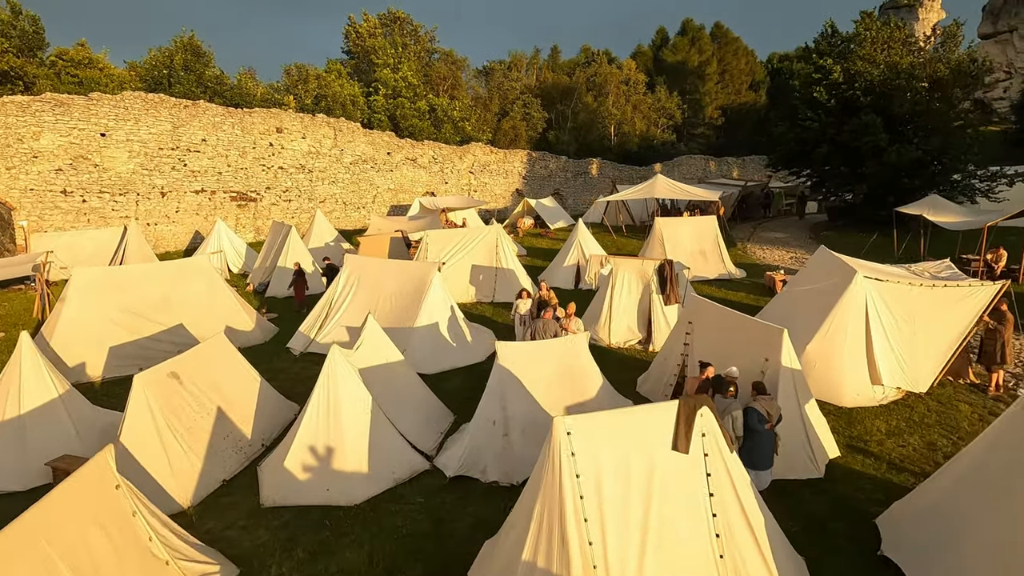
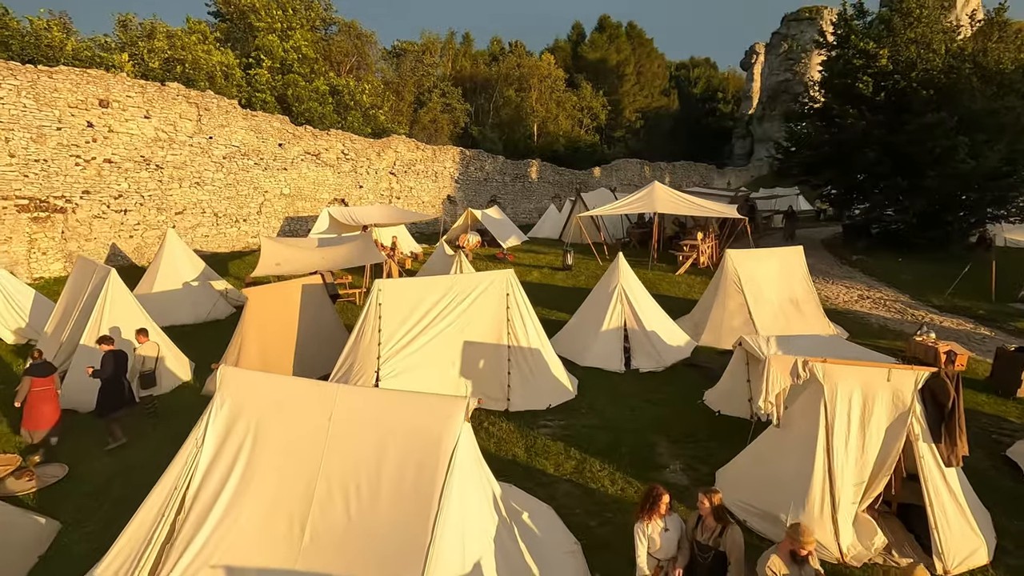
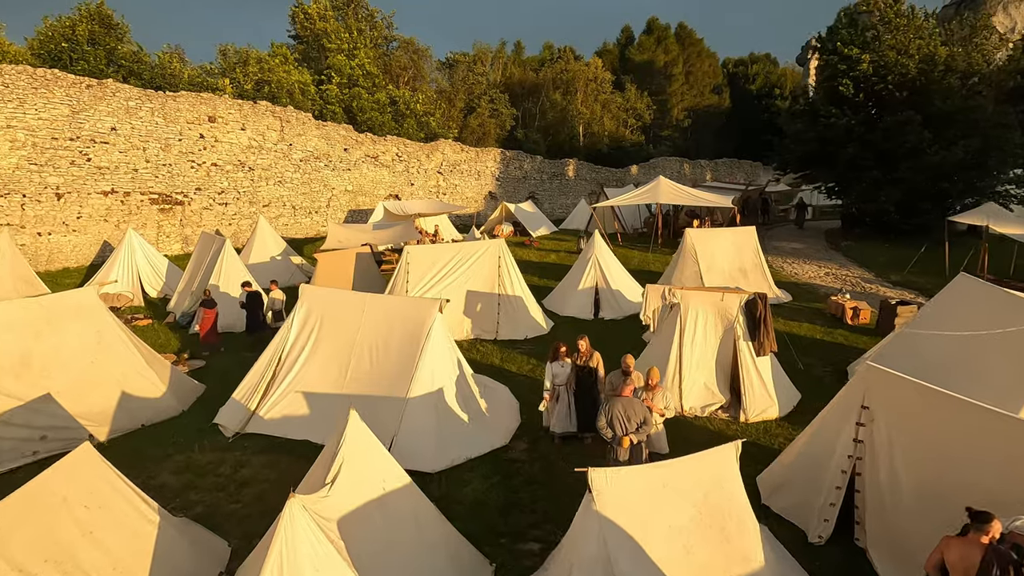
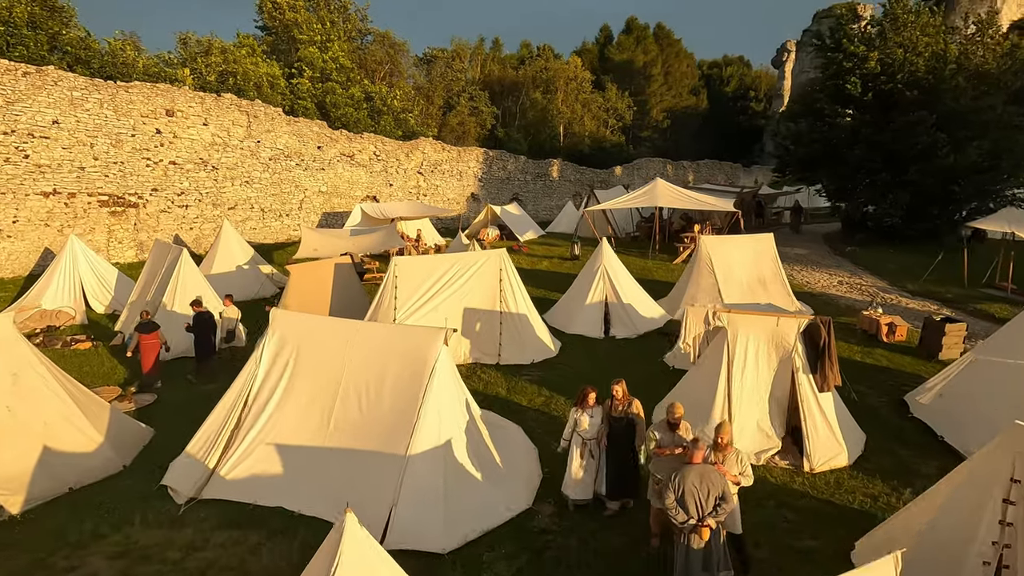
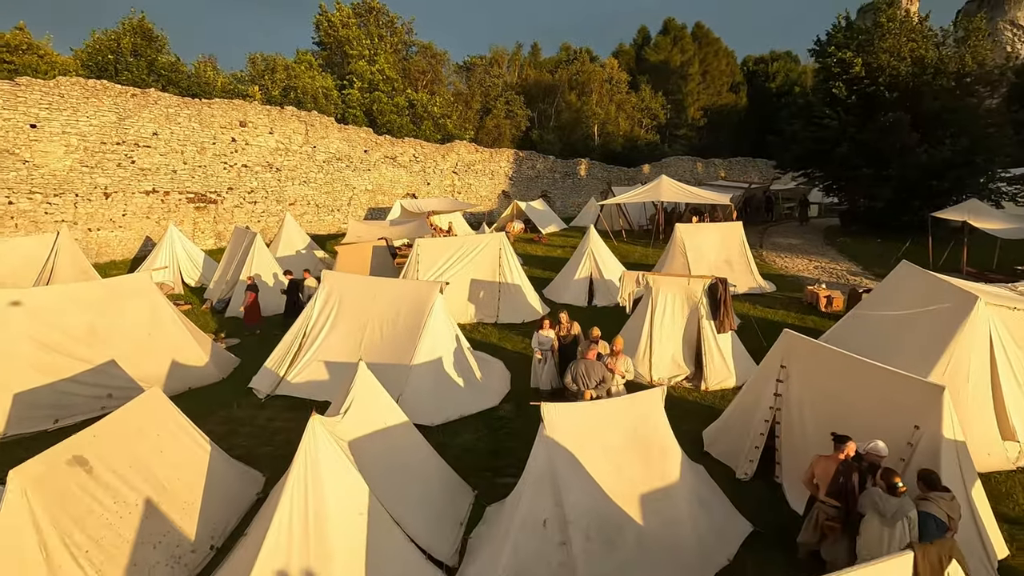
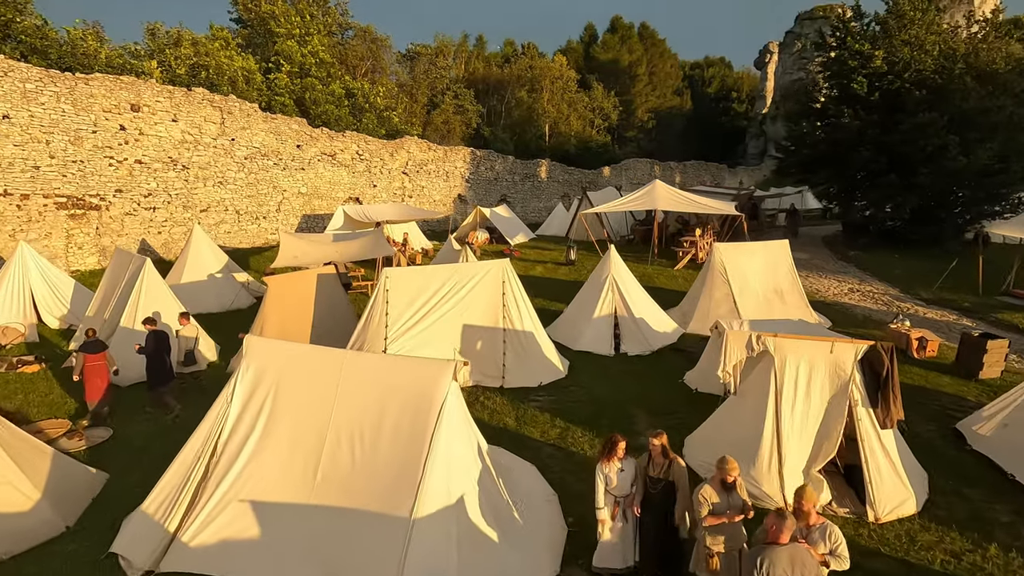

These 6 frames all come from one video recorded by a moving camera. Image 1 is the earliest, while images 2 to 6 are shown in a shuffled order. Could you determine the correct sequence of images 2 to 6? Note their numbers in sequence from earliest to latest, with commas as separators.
5, 3, 4, 6, 2
